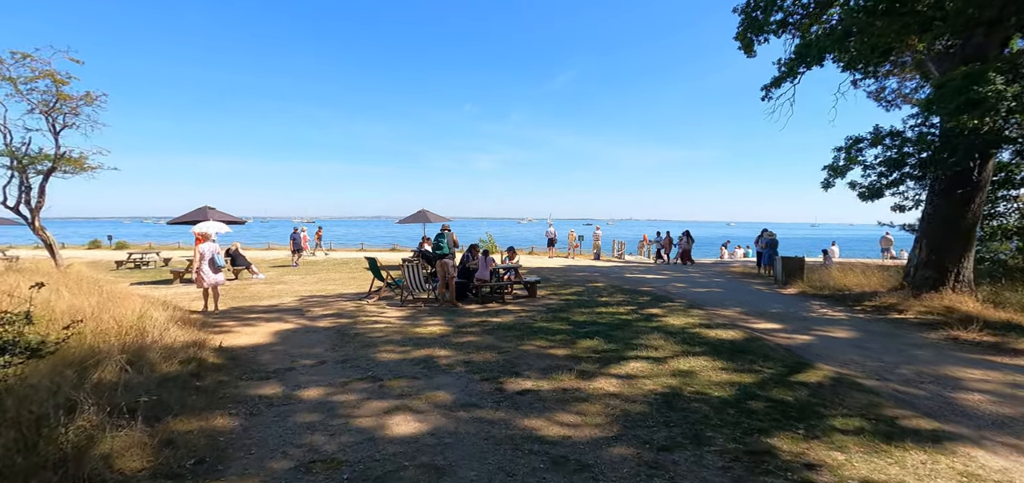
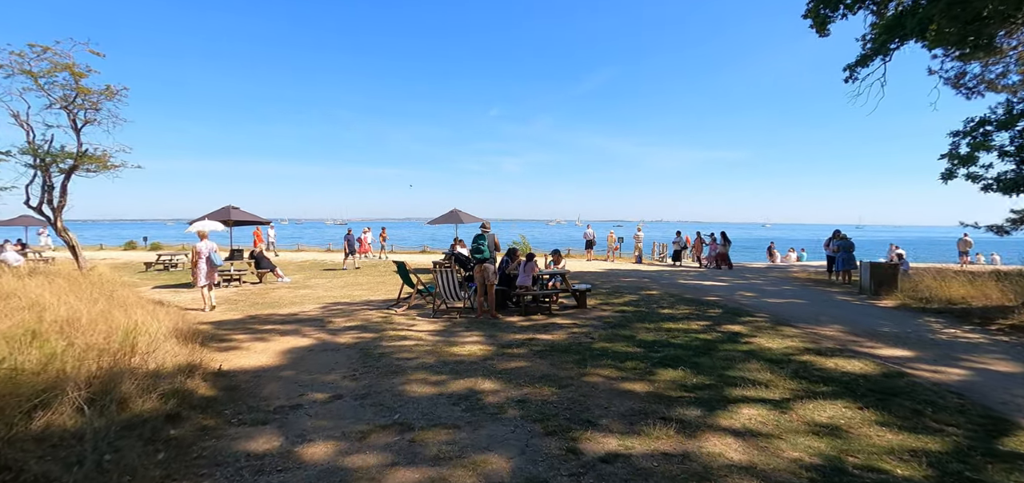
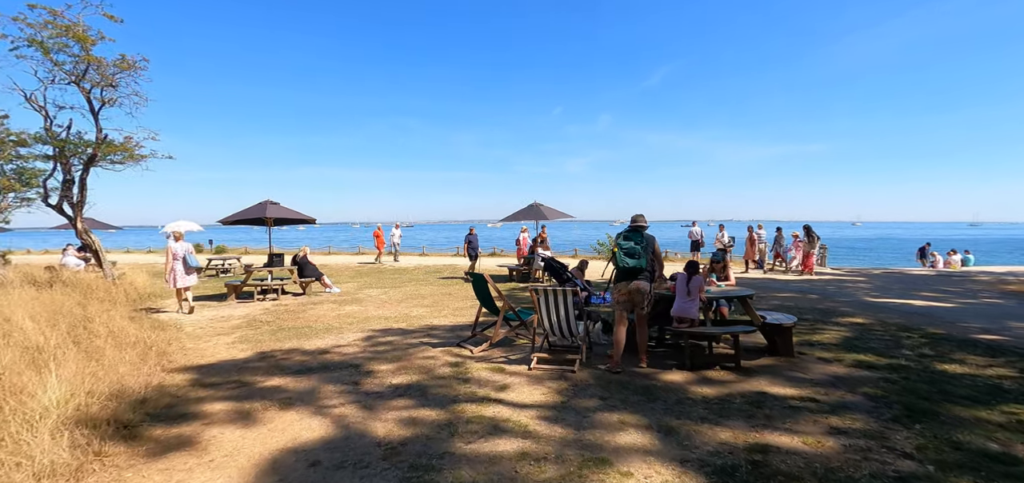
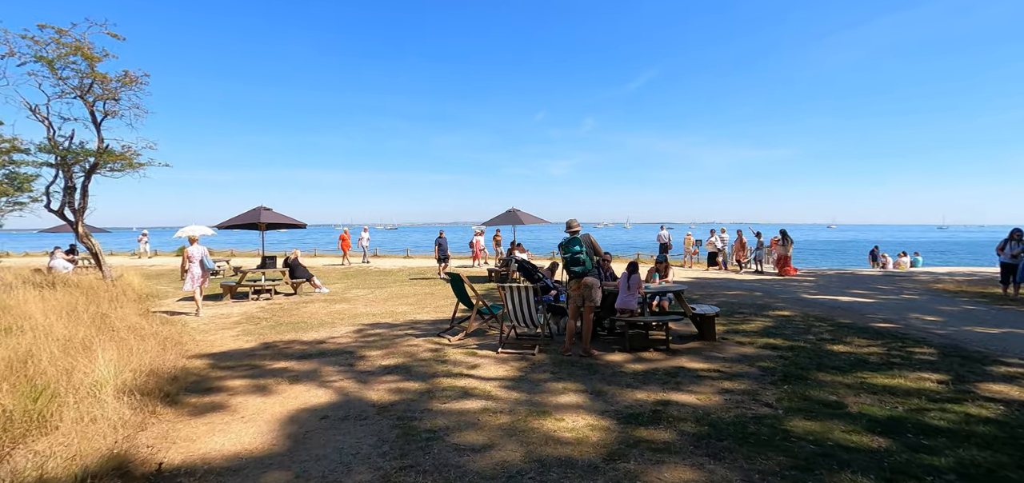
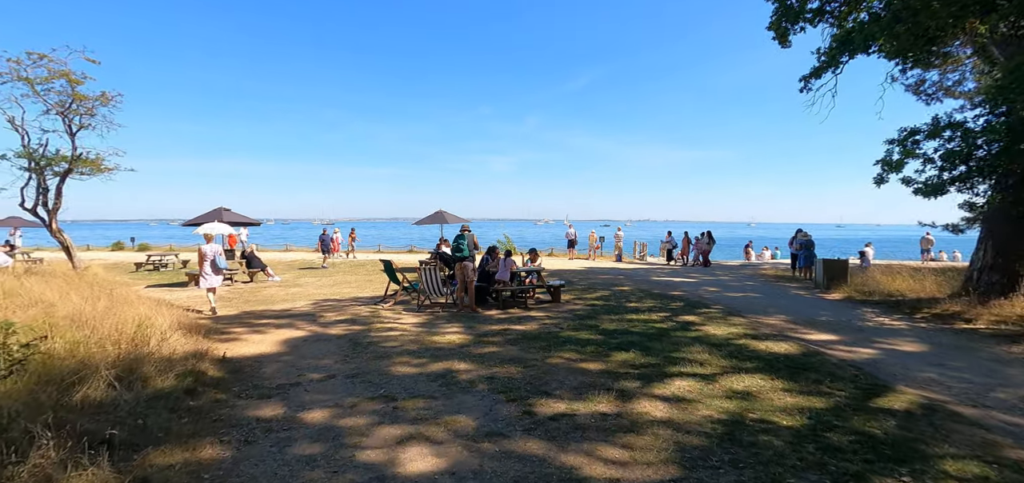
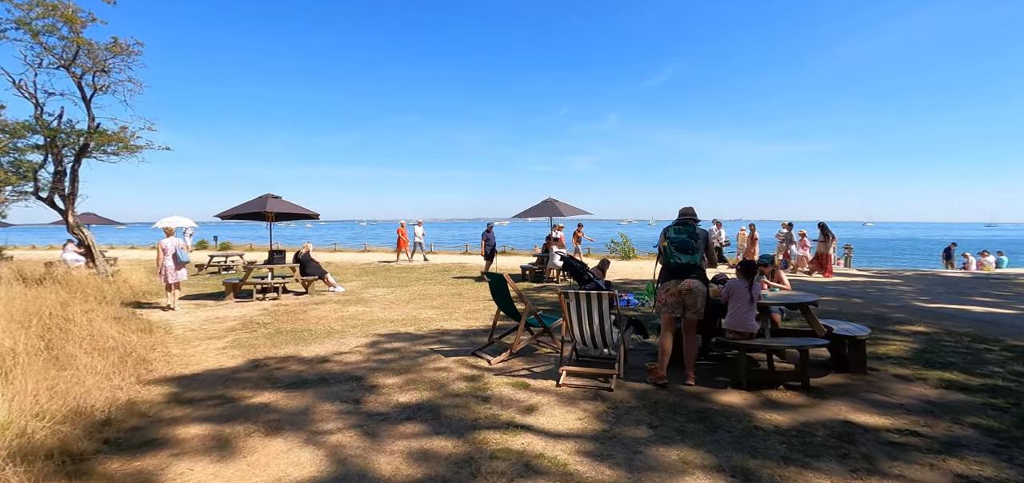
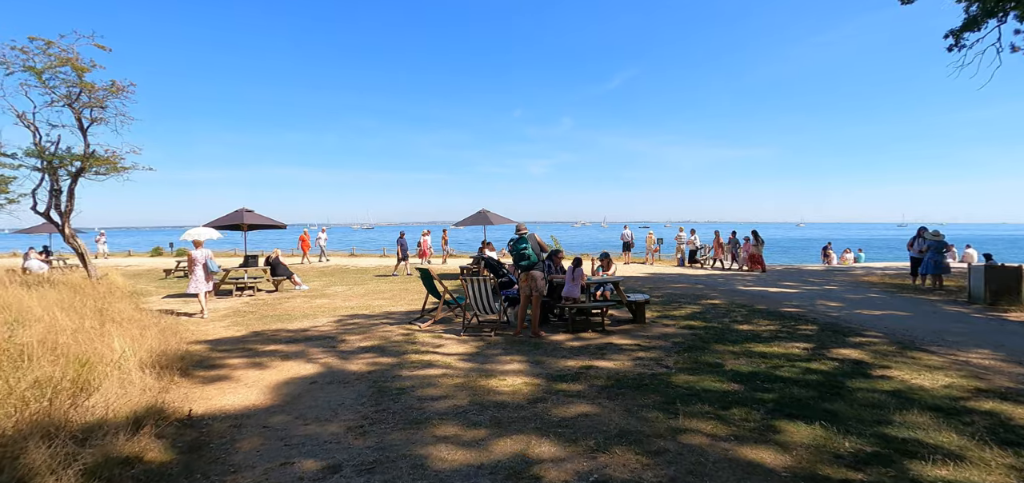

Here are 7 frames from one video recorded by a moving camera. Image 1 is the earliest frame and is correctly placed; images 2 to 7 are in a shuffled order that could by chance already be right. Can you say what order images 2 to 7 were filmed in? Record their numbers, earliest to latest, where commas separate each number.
5, 2, 7, 4, 3, 6
